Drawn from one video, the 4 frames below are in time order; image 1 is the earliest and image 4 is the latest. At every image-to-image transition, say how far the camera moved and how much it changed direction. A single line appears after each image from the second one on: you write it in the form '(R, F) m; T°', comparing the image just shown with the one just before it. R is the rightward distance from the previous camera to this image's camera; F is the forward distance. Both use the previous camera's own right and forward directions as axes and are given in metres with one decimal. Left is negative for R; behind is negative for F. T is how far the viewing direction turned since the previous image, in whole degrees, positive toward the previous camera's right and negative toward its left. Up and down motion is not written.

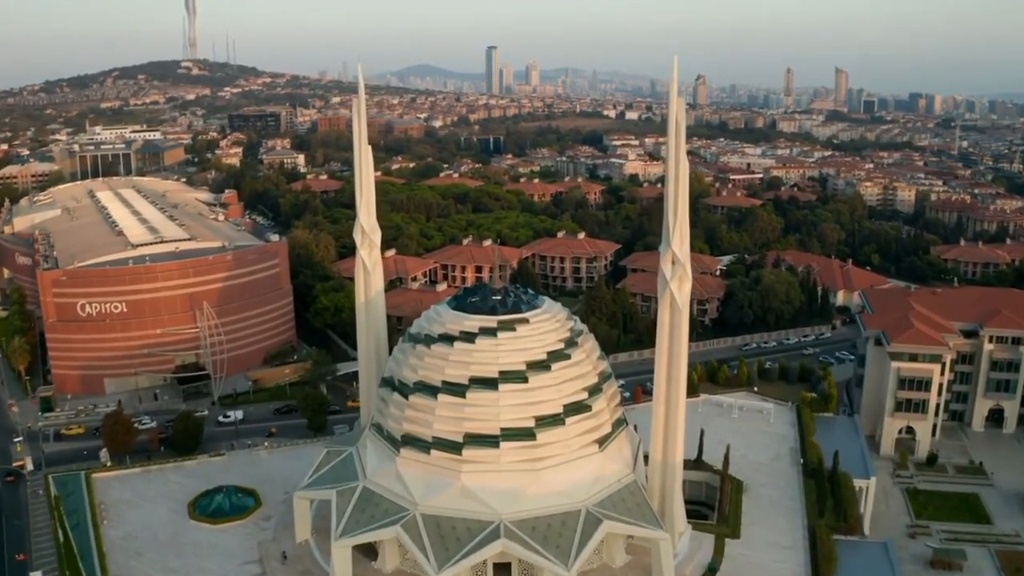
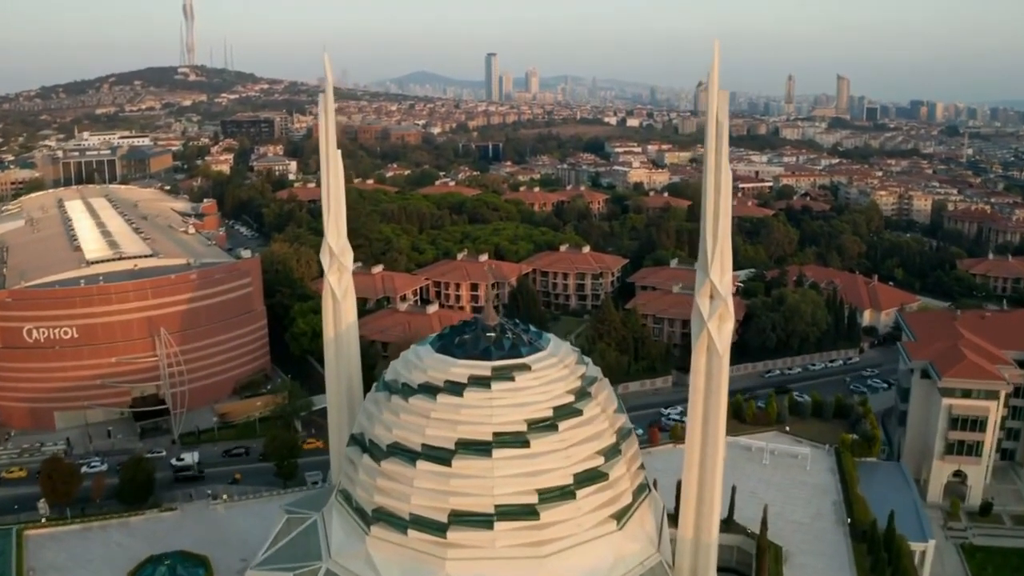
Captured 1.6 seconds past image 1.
(0.0, +3.0) m; 0°
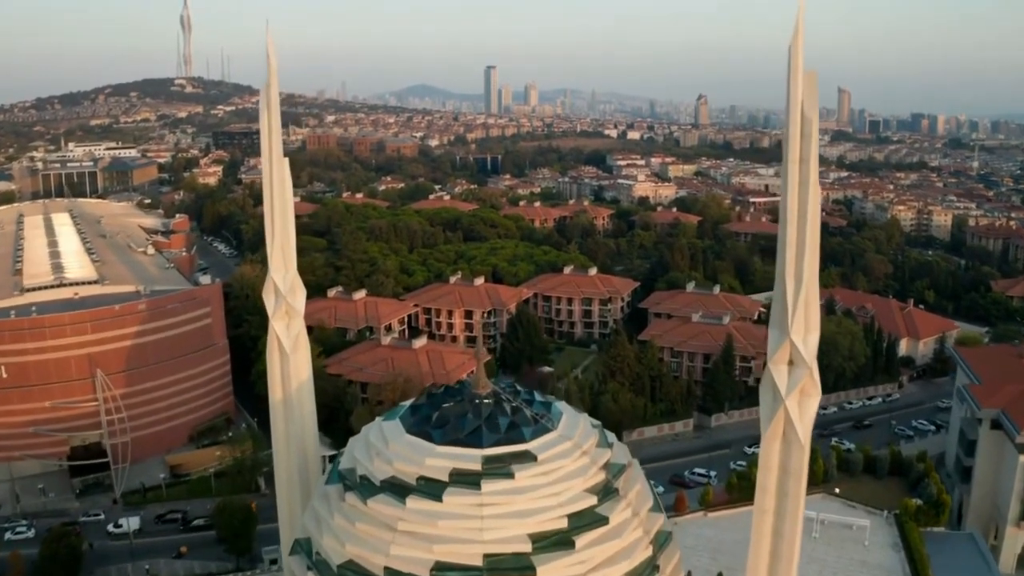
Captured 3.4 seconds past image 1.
(0.0, +3.4) m; 0°
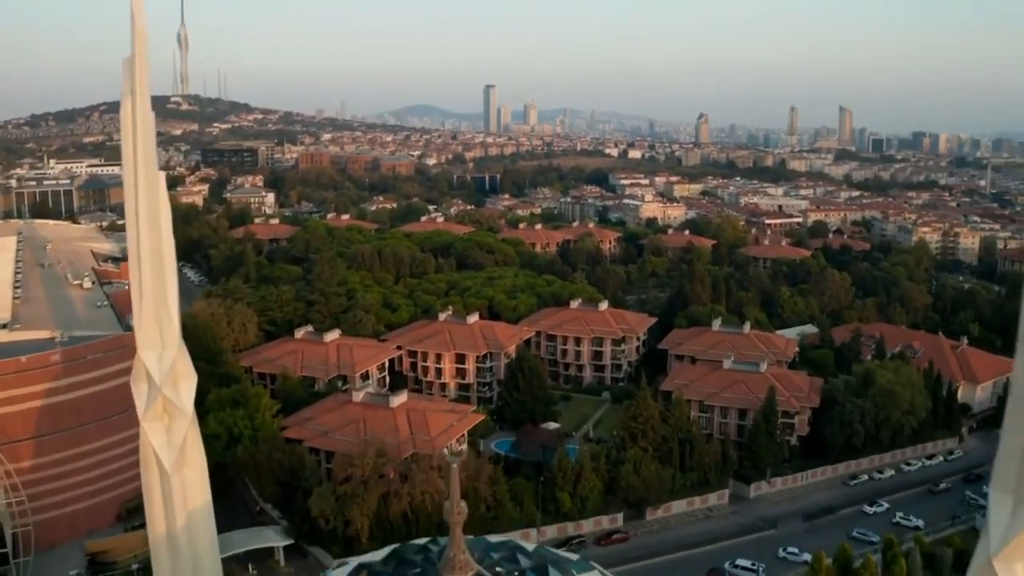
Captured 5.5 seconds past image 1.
(0.0, +4.0) m; 0°
